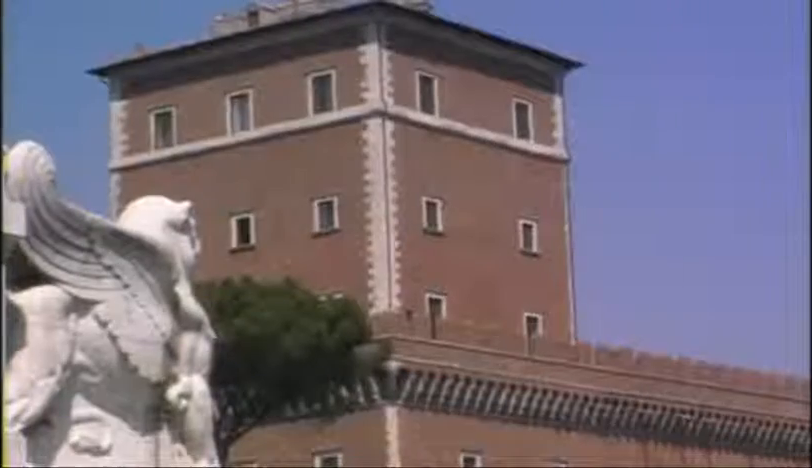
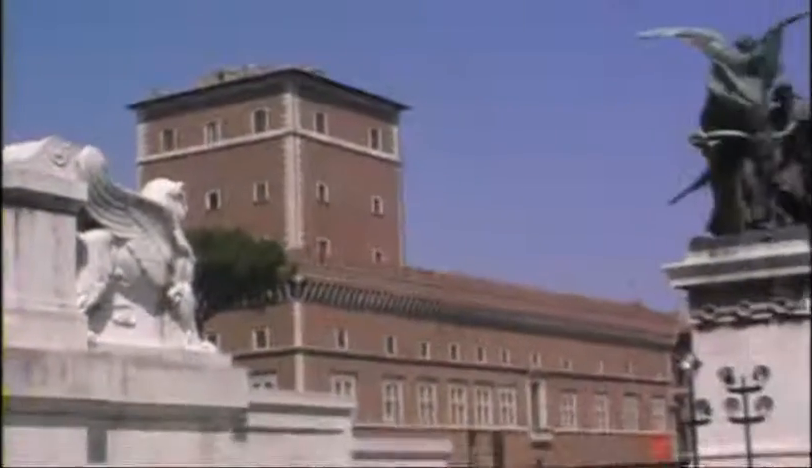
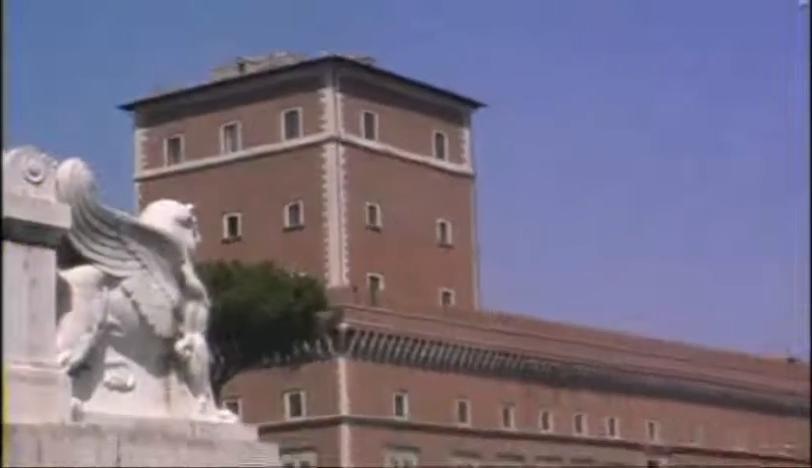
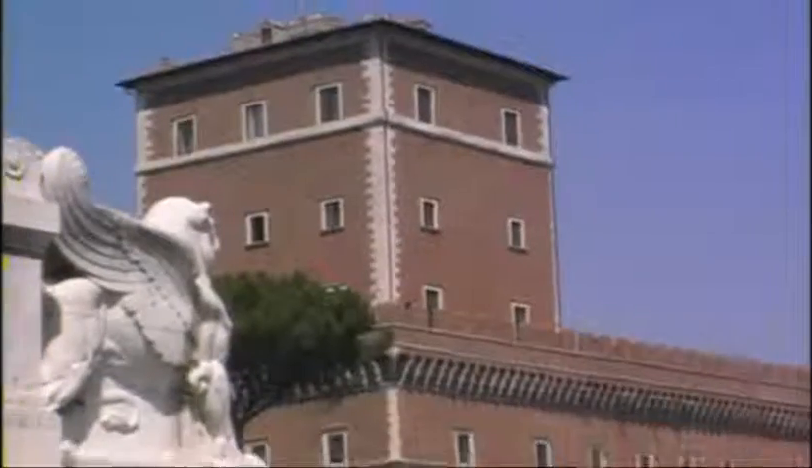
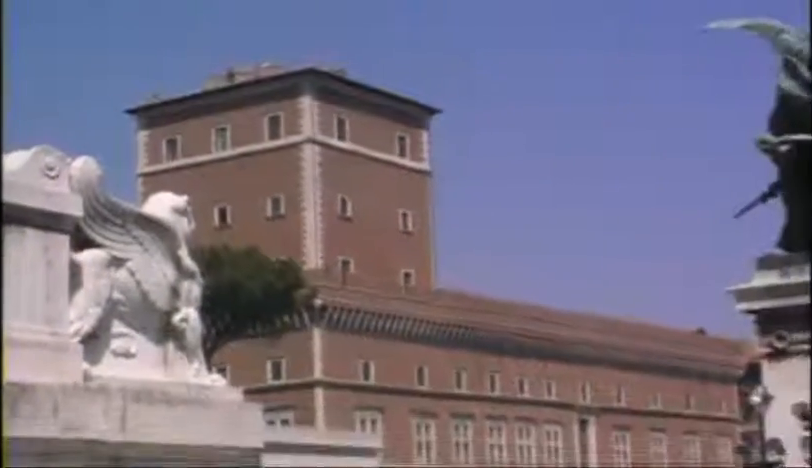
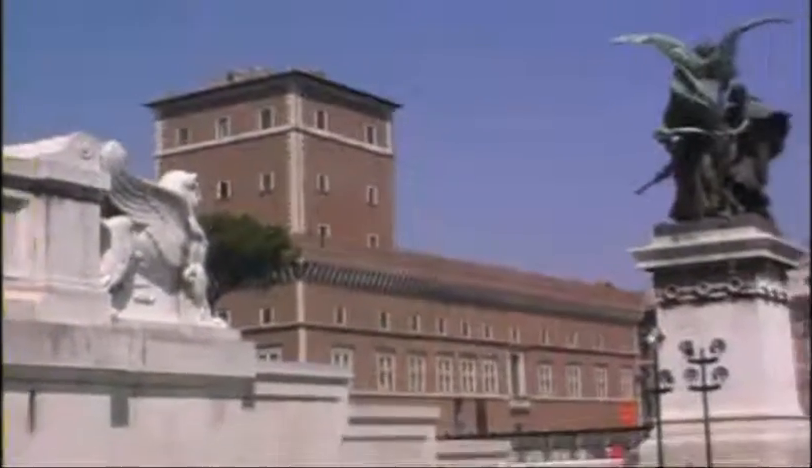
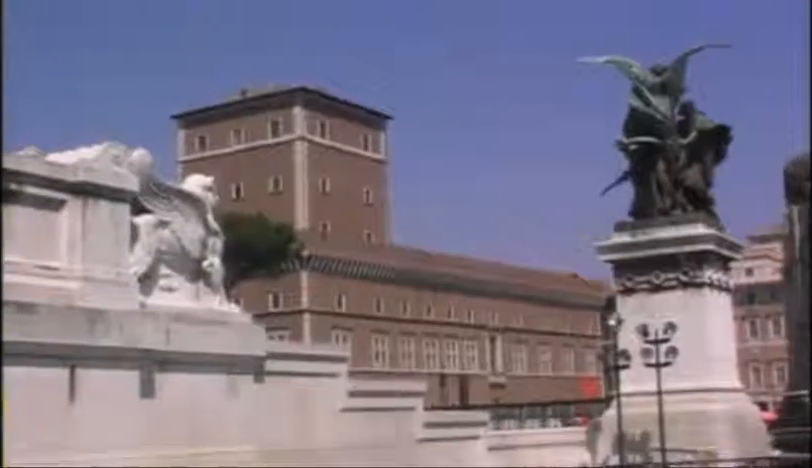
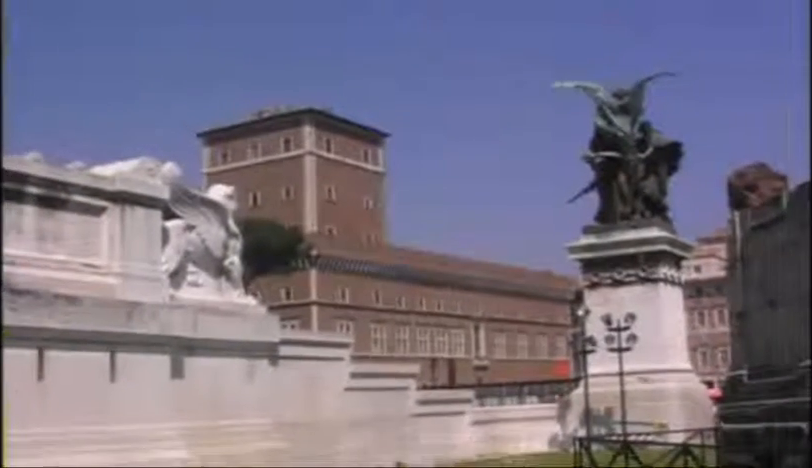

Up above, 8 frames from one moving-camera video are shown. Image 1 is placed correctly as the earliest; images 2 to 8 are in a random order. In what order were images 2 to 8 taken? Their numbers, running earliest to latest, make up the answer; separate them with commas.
4, 3, 5, 2, 6, 7, 8
